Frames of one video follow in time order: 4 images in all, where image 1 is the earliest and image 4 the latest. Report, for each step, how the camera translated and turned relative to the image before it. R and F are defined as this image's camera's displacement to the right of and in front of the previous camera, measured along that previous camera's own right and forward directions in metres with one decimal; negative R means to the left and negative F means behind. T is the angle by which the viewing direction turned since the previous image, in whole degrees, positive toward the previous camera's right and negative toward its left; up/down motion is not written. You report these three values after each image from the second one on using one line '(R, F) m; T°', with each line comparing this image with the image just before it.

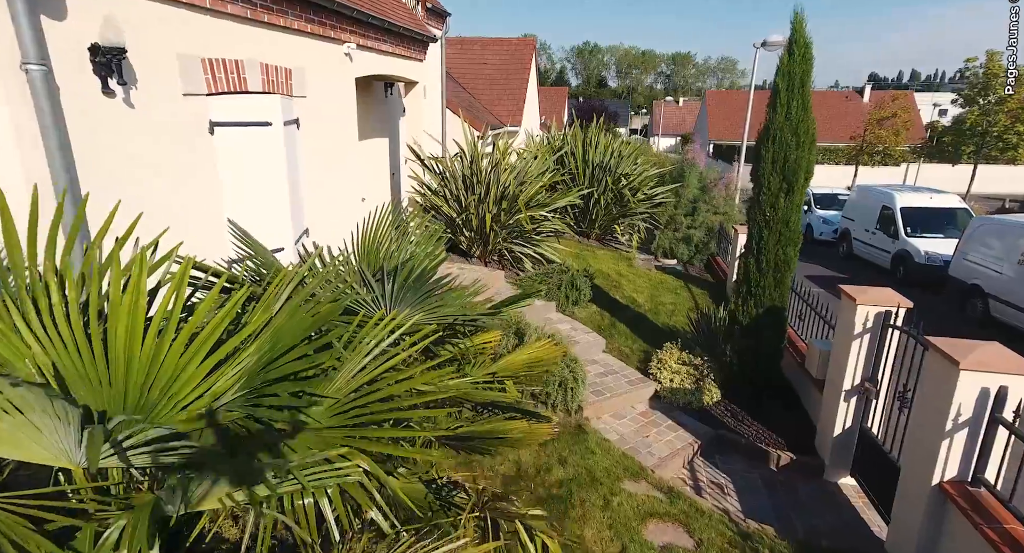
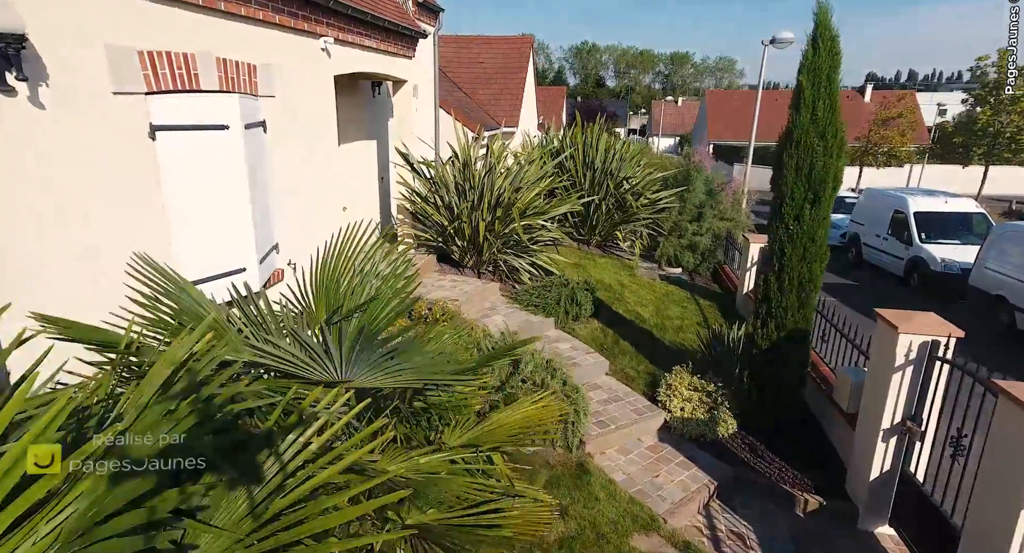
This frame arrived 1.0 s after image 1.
(0.0, +0.6) m; 0°
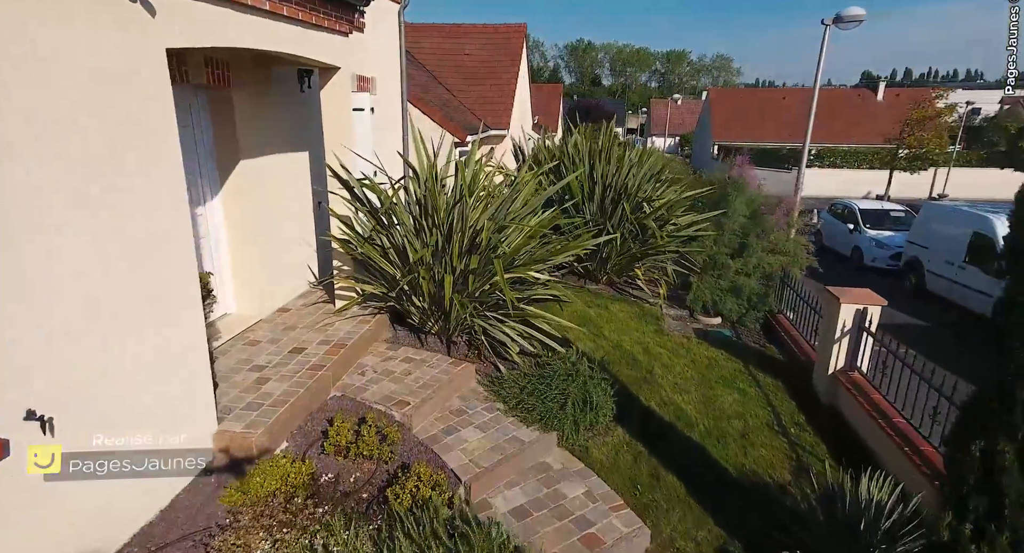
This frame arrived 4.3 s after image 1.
(+0.1, +2.6) m; 0°
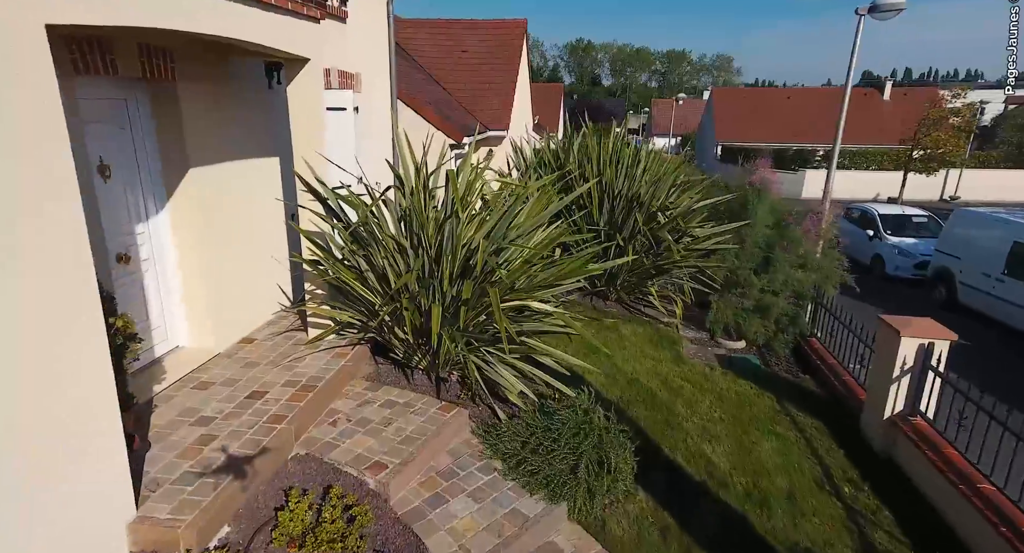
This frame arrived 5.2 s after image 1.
(0.0, +0.9) m; 0°
